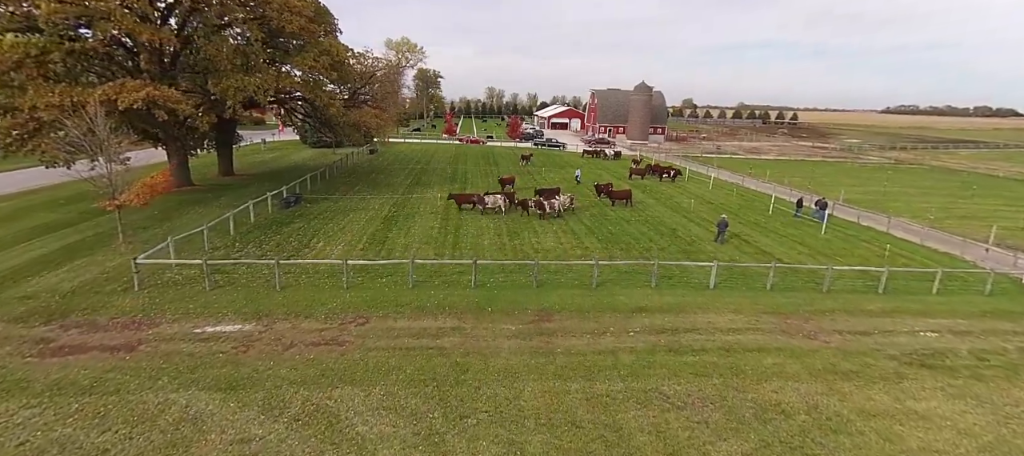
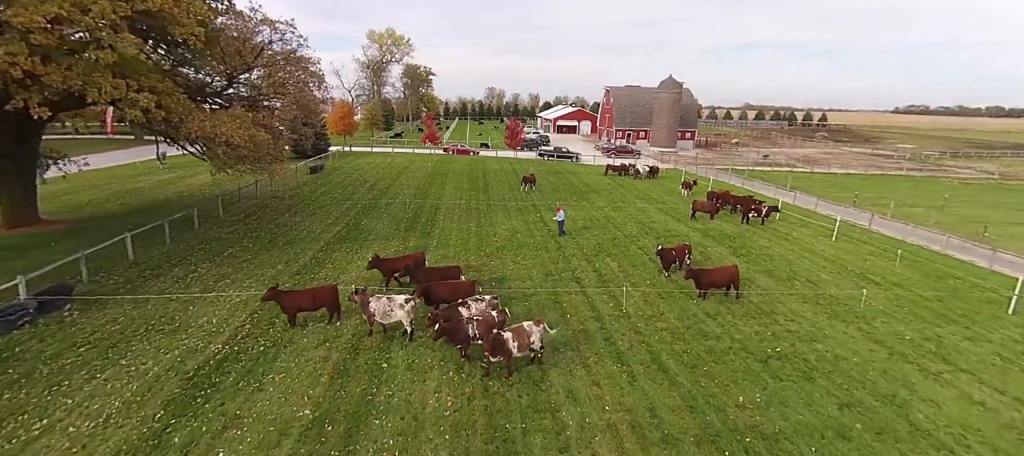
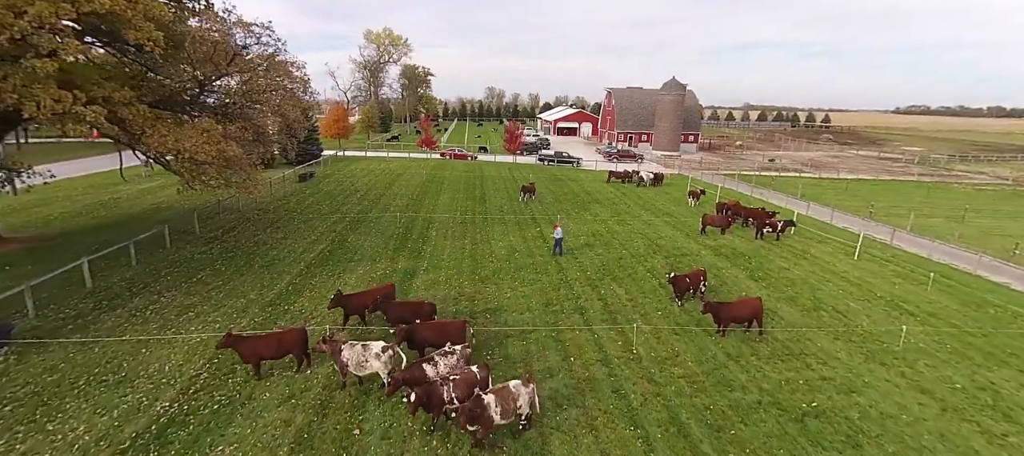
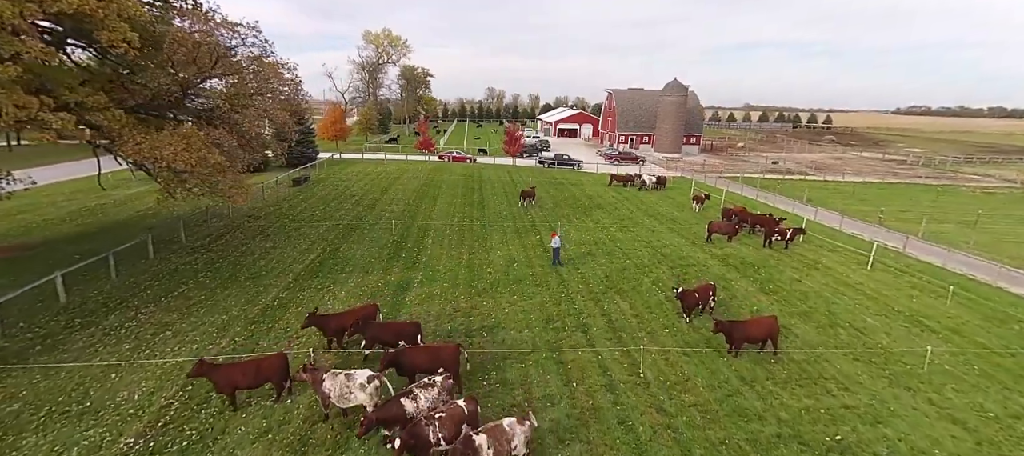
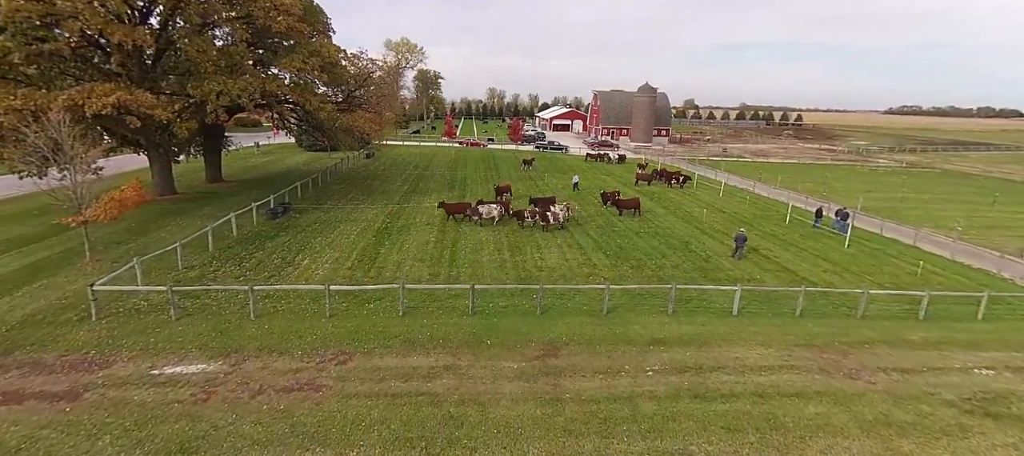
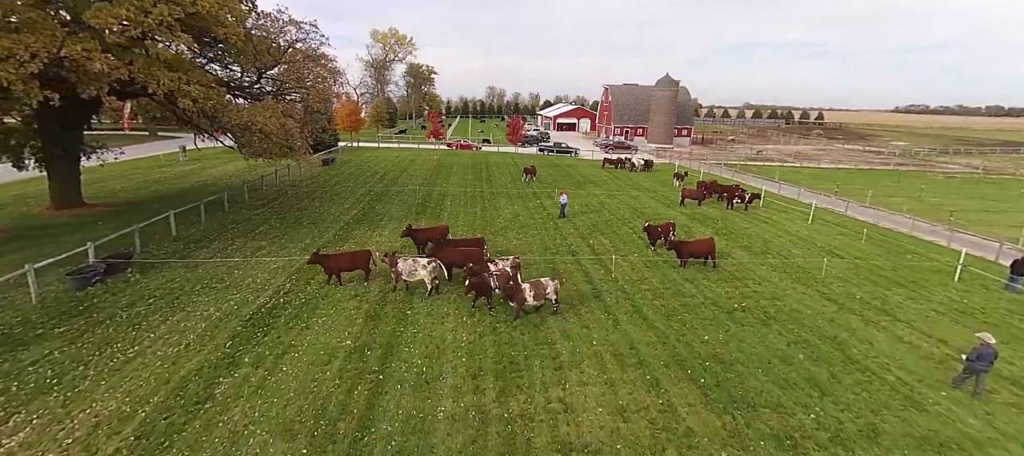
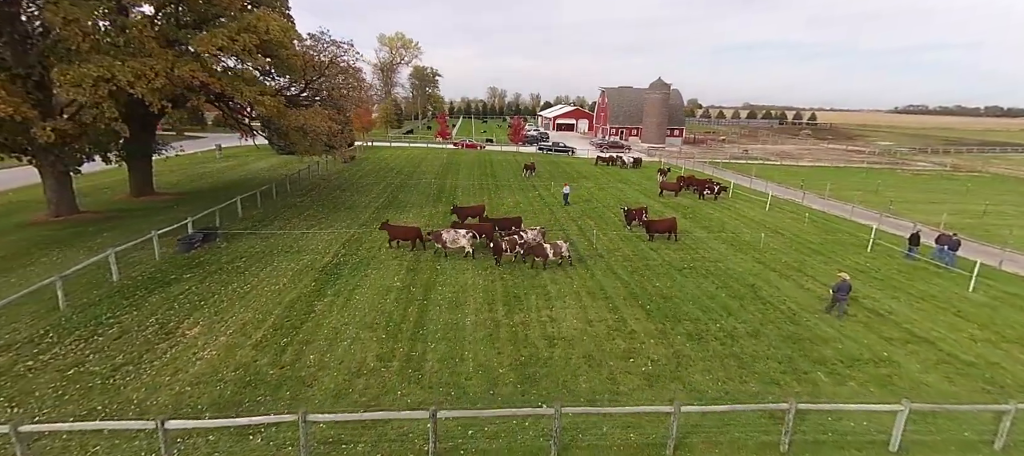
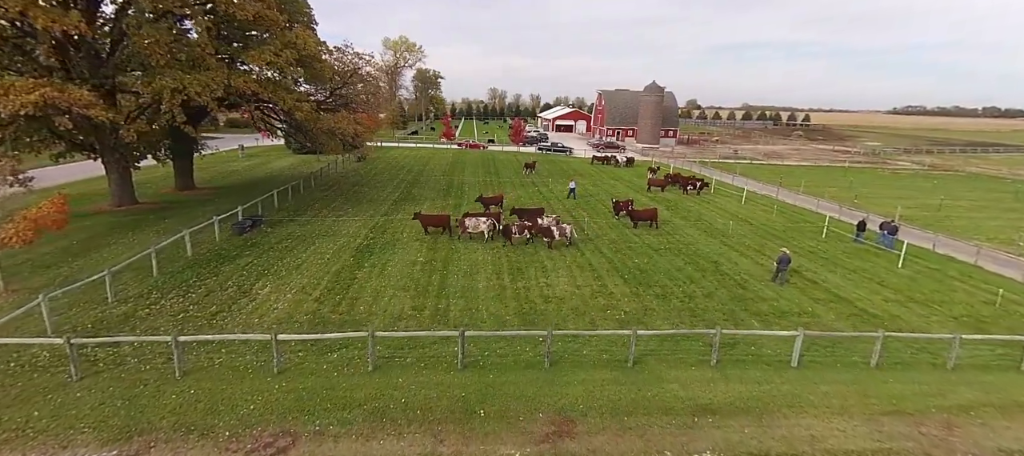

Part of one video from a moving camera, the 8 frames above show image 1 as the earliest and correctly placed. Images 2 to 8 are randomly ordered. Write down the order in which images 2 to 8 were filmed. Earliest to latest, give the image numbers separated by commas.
5, 8, 7, 6, 2, 3, 4
